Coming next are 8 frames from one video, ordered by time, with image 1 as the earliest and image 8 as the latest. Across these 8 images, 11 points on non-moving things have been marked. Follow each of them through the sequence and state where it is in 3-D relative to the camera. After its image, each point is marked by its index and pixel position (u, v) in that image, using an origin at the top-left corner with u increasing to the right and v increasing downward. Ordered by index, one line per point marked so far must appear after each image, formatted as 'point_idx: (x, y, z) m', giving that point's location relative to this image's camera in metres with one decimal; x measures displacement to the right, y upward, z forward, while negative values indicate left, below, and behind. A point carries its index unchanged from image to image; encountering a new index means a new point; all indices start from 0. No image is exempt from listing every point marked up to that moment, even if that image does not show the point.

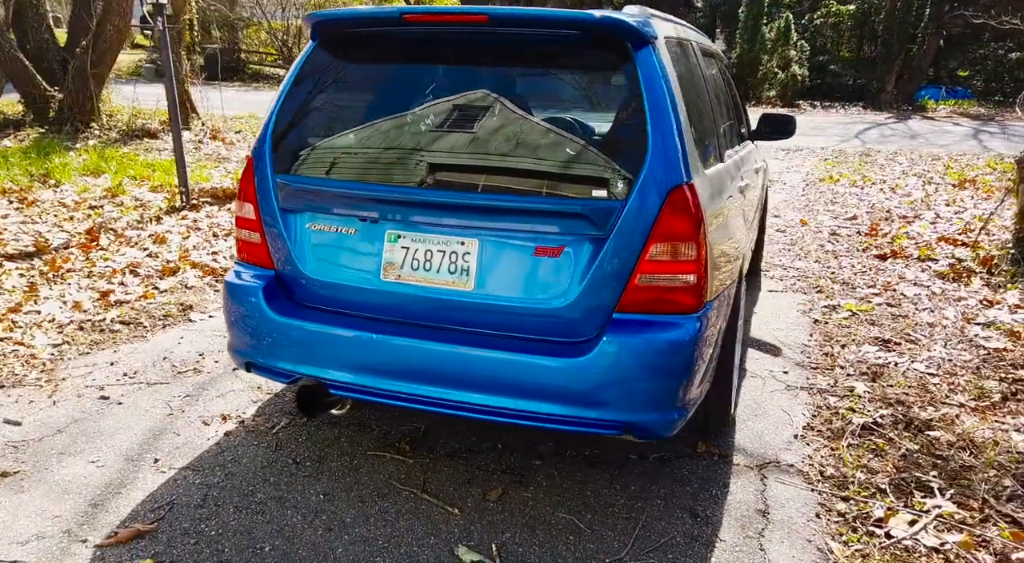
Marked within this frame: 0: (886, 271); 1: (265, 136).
0: (+2.8, +0.1, +6.3) m
1: (-1.0, +0.6, +3.2) m
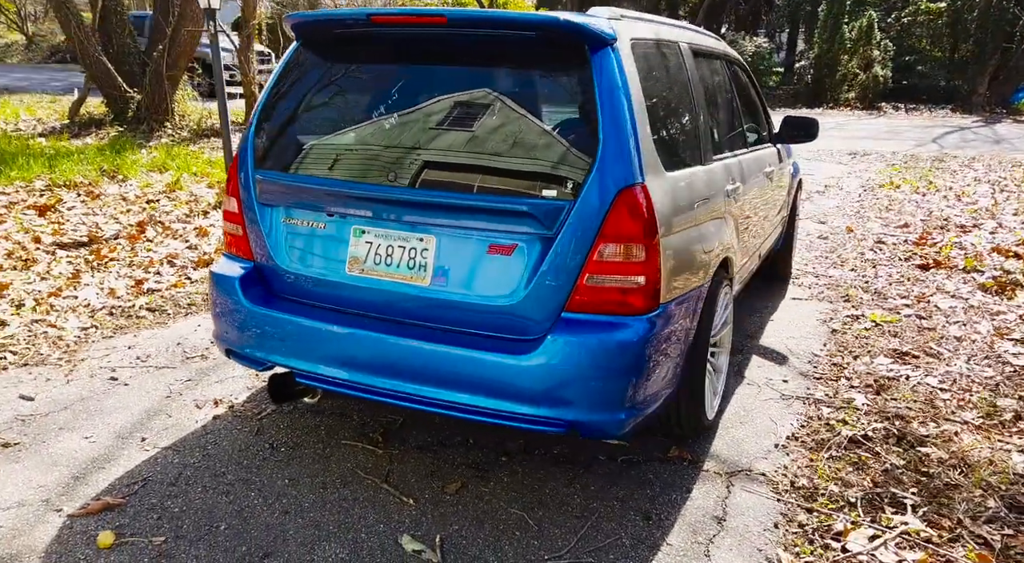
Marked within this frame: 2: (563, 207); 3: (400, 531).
0: (+3.0, 0.0, +6.0) m
1: (-1.1, +0.6, +3.4) m
2: (+0.2, +0.3, +2.8) m
3: (-0.4, -0.9, +2.8) m
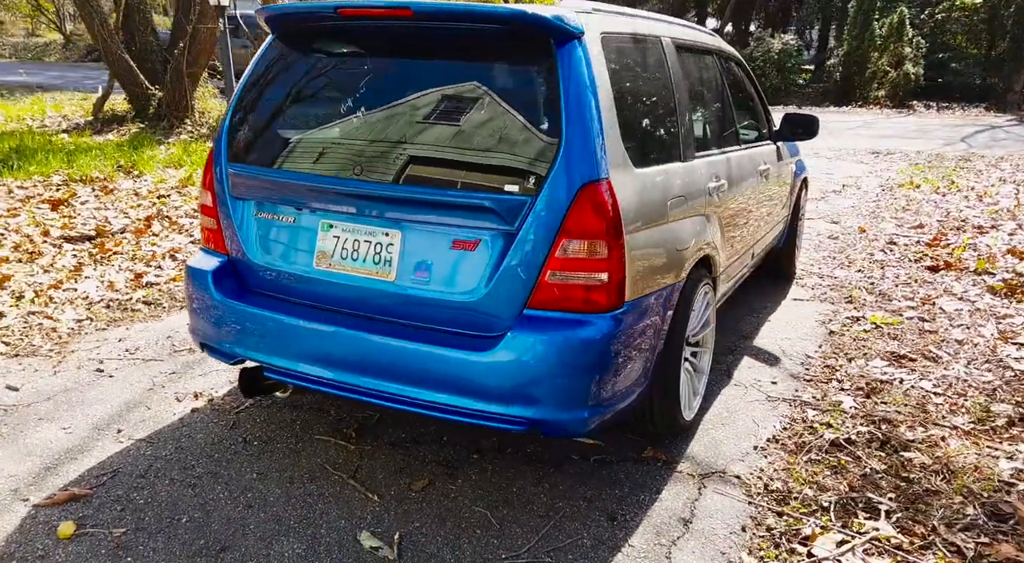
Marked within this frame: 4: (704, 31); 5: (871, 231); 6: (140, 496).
0: (+3.0, 0.0, +5.9) m
1: (-1.2, +0.6, +3.4) m
2: (0.0, +0.3, +2.7) m
3: (-0.5, -0.8, +2.8) m
4: (+1.0, +1.3, +4.3) m
5: (+3.3, +0.5, +7.5) m
6: (-1.3, -0.8, +2.9) m
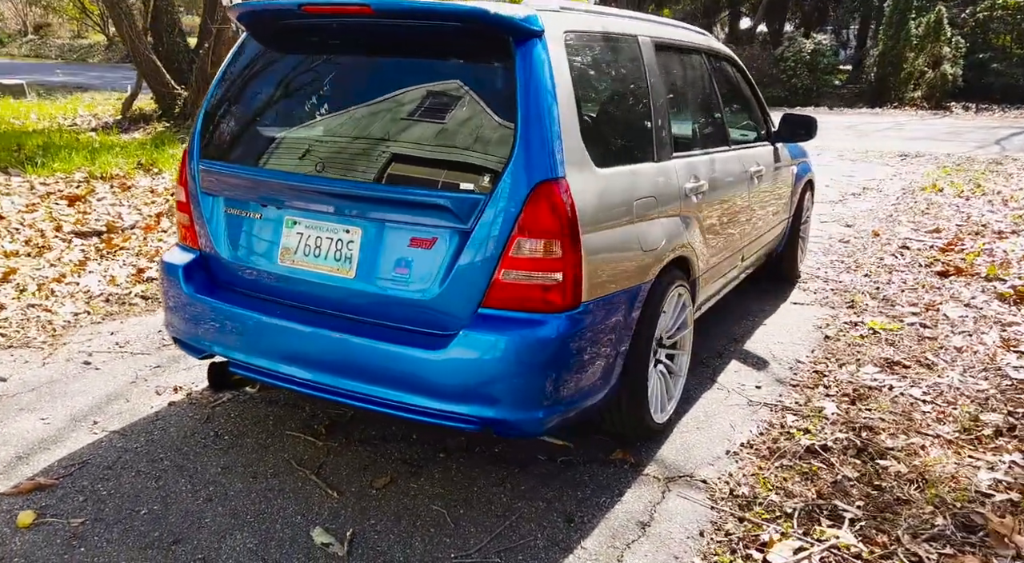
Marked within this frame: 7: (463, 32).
0: (+3.0, -0.1, +5.7) m
1: (-1.3, +0.6, +3.4) m
2: (-0.1, +0.3, +2.7) m
3: (-0.7, -0.8, +2.8) m
4: (+0.9, +1.3, +4.3) m
5: (+3.4, +0.4, +7.4) m
6: (-1.5, -0.7, +3.0) m
7: (-0.2, +0.9, +2.9) m
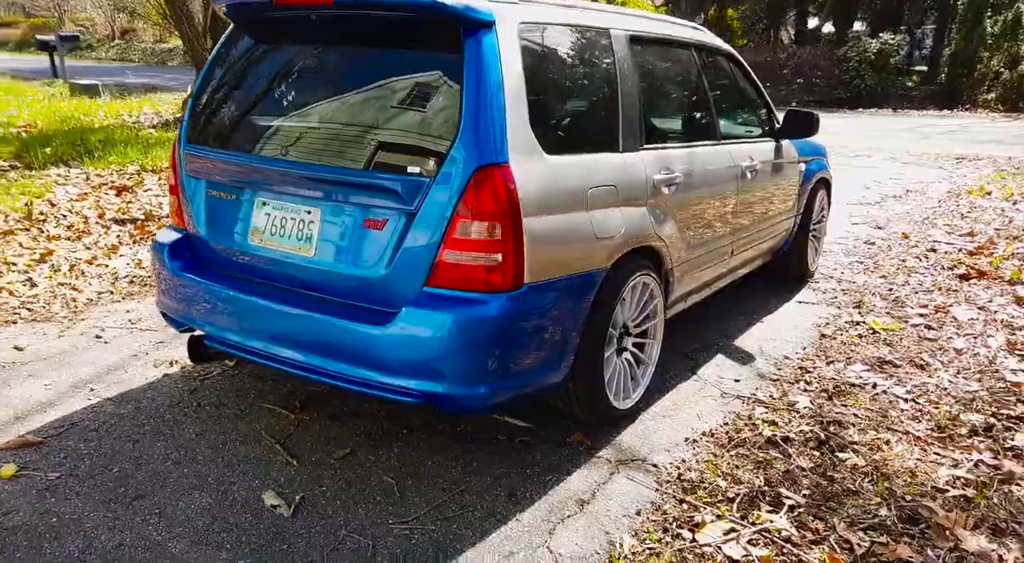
0: (+3.0, -0.1, +5.6) m
1: (-1.4, +0.7, +3.7) m
2: (-0.3, +0.3, +2.9) m
3: (-0.9, -0.7, +3.0) m
4: (+0.9, +1.3, +4.3) m
5: (+3.5, +0.4, +7.2) m
6: (-1.7, -0.6, +3.2) m
7: (-0.3, +1.0, +3.0) m
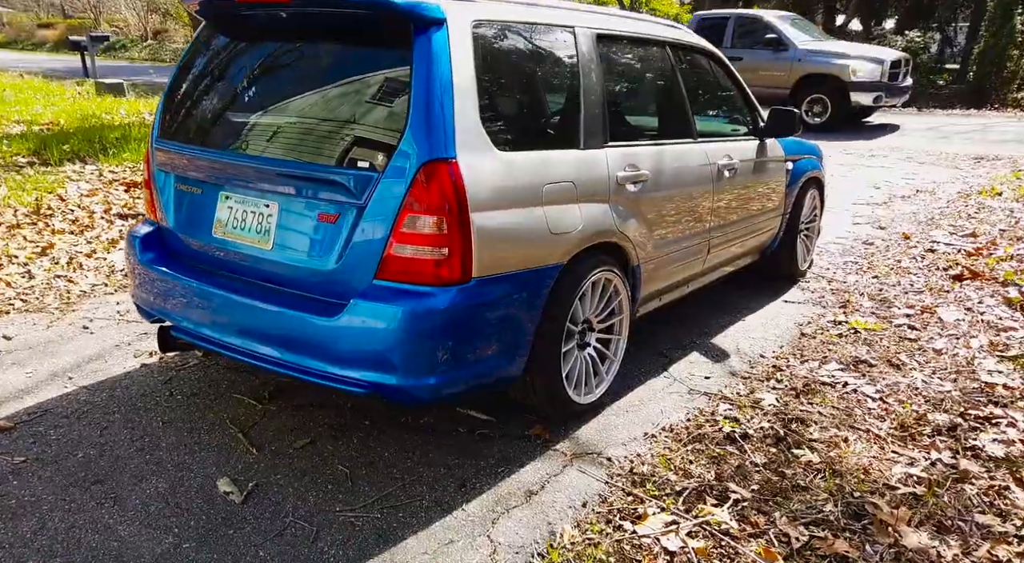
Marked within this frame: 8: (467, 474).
0: (+2.9, -0.1, +5.6) m
1: (-1.6, +0.8, +3.8) m
2: (-0.5, +0.4, +2.9) m
3: (-1.1, -0.7, +3.1) m
4: (+0.8, +1.4, +4.4) m
5: (+3.5, +0.4, +7.1) m
6: (-1.8, -0.6, +3.3) m
7: (-0.5, +1.0, +3.1) m
8: (-0.2, -0.7, +3.1) m
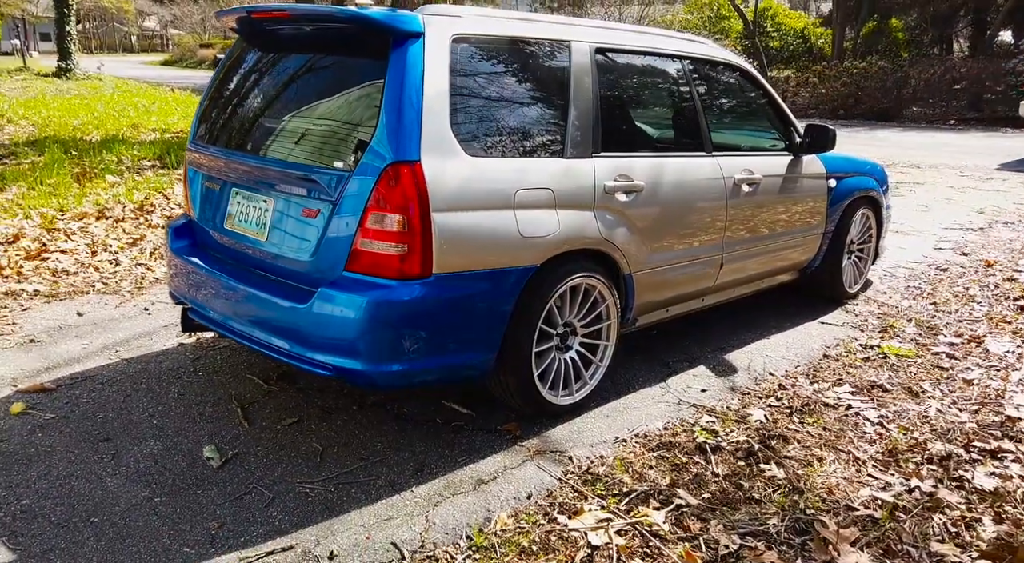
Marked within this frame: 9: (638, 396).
0: (+3.1, -0.3, +5.2) m
1: (-1.6, +0.8, +4.2) m
2: (-0.6, +0.4, +3.2) m
3: (-1.2, -0.7, +3.4) m
4: (+0.9, +1.3, +4.4) m
5: (+4.0, +0.1, +6.7) m
6: (-2.0, -0.5, +3.8) m
7: (-0.6, +1.0, +3.4) m
8: (-0.3, -0.7, +3.3) m
9: (+0.6, -0.6, +4.0) m
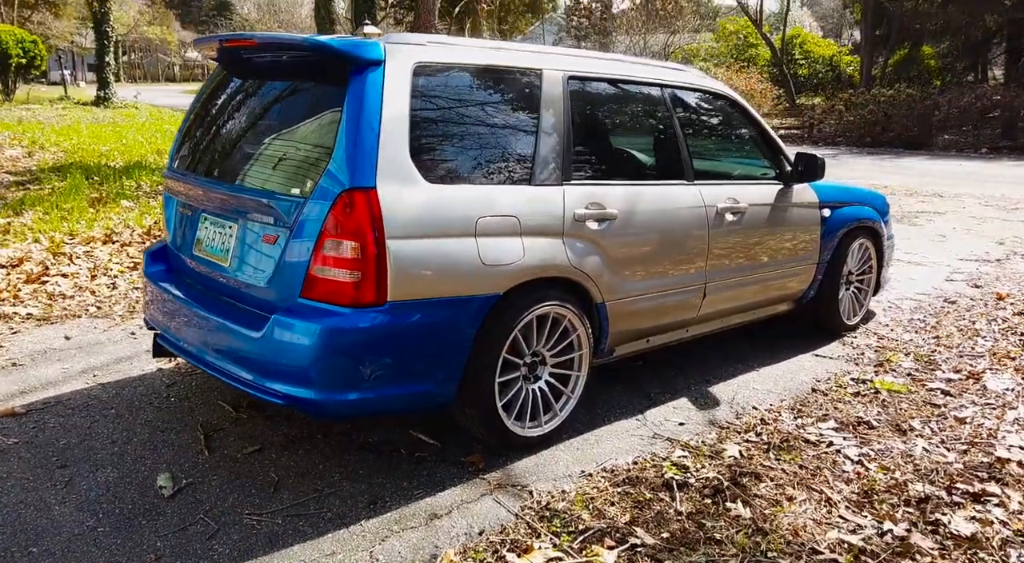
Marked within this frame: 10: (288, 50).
0: (+3.0, -0.5, +5.0) m
1: (-1.7, +0.7, +4.2) m
2: (-0.8, +0.3, +3.2) m
3: (-1.4, -0.8, +3.4) m
4: (+0.8, +1.1, +4.4) m
5: (+4.0, -0.1, +6.5) m
6: (-2.1, -0.6, +3.8) m
7: (-0.7, +0.9, +3.4) m
8: (-0.5, -0.8, +3.3) m
9: (+0.5, -0.7, +3.9) m
10: (-0.9, +1.0, +3.5) m
